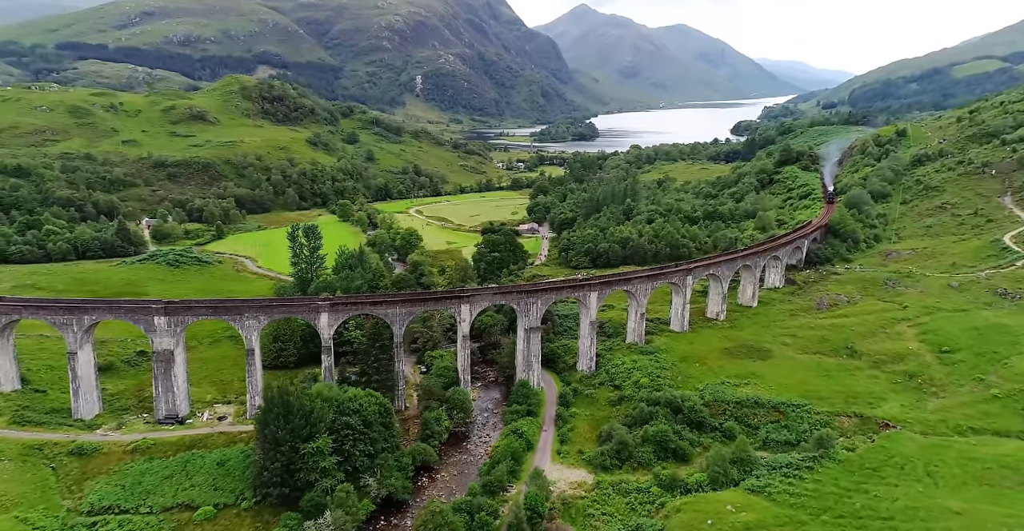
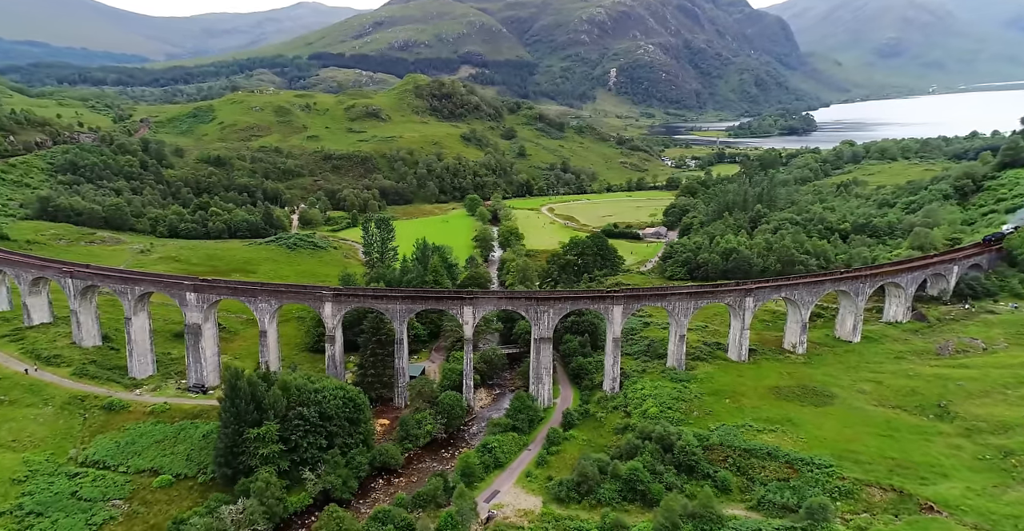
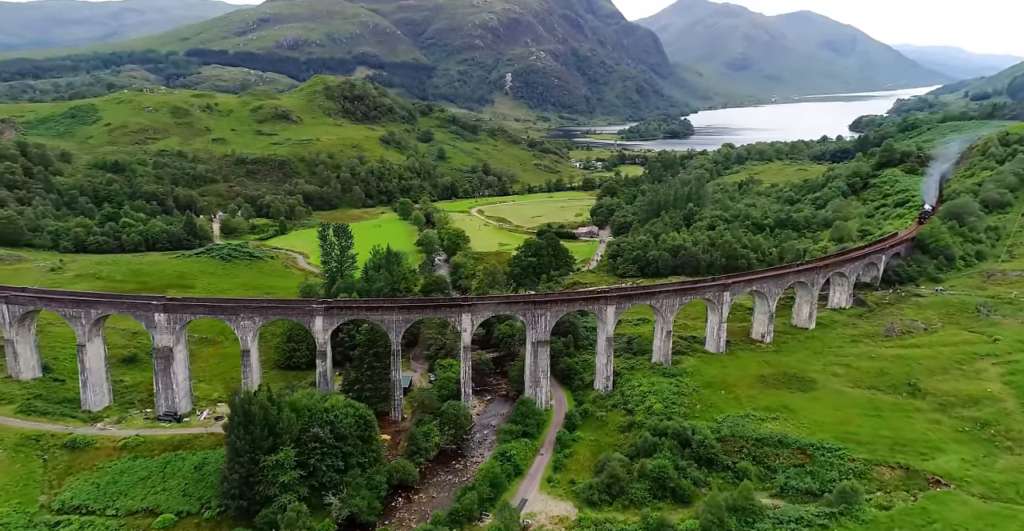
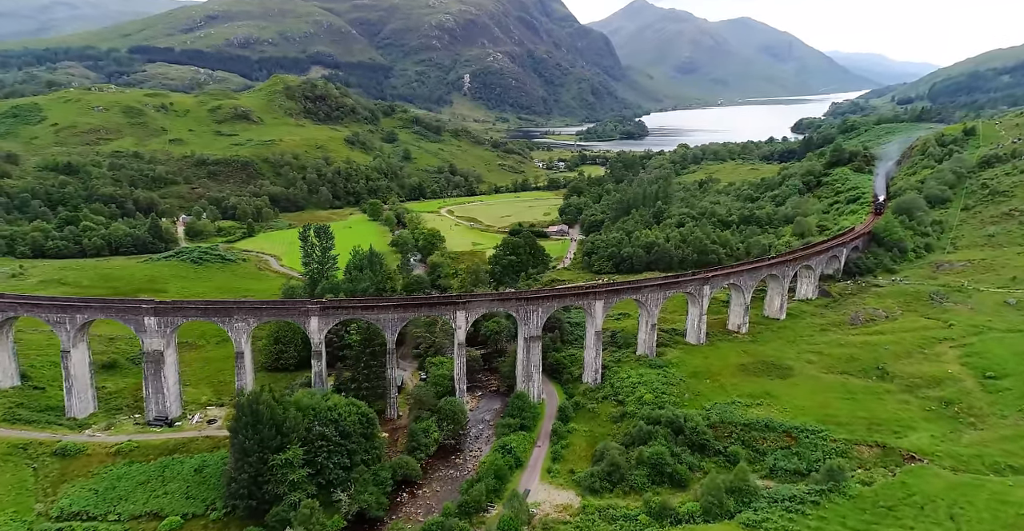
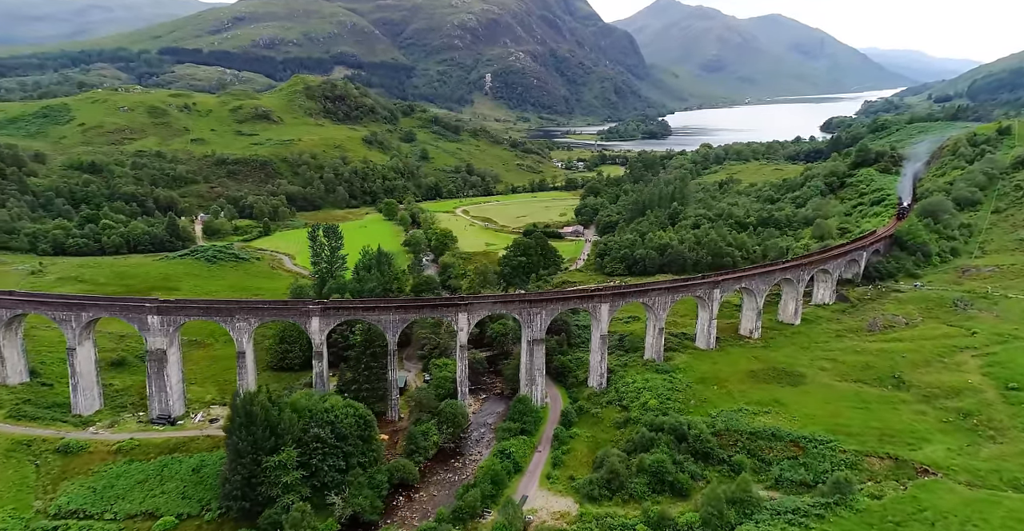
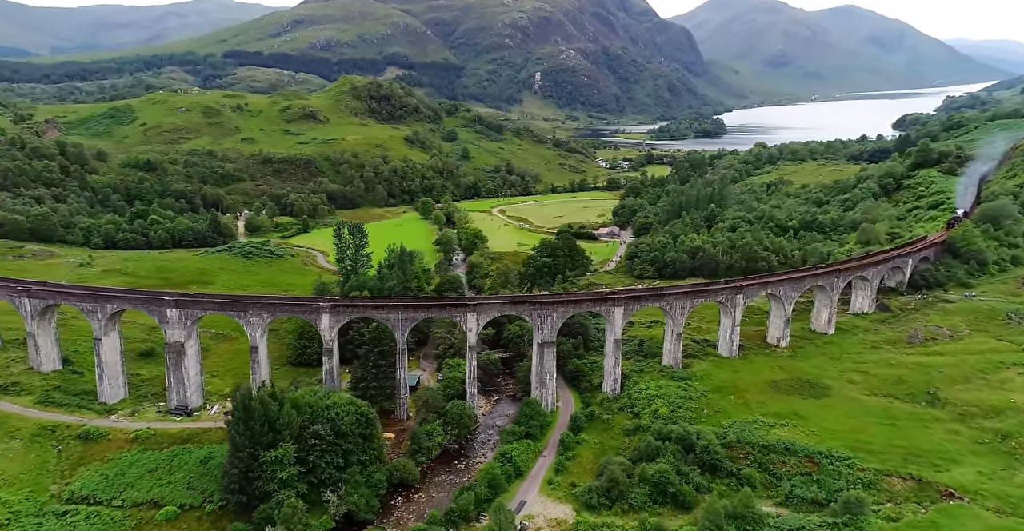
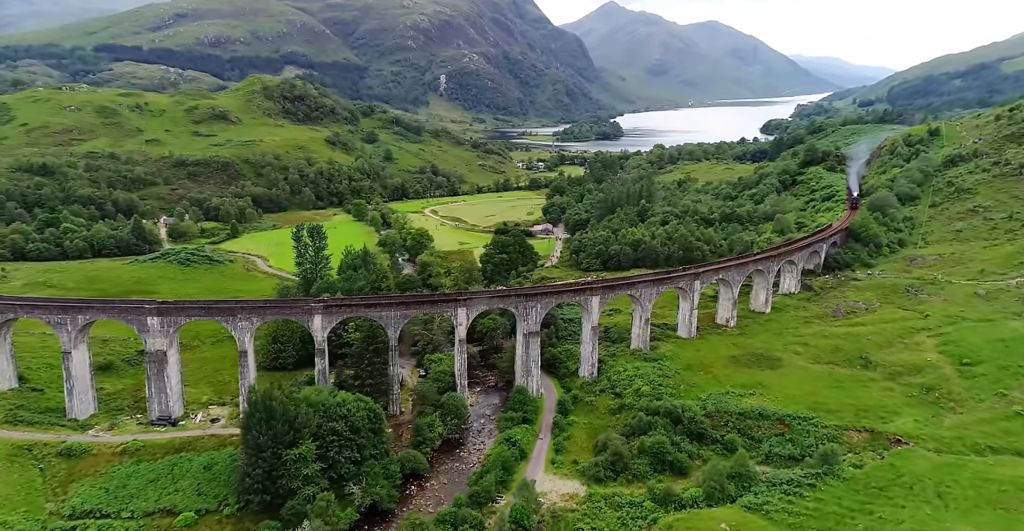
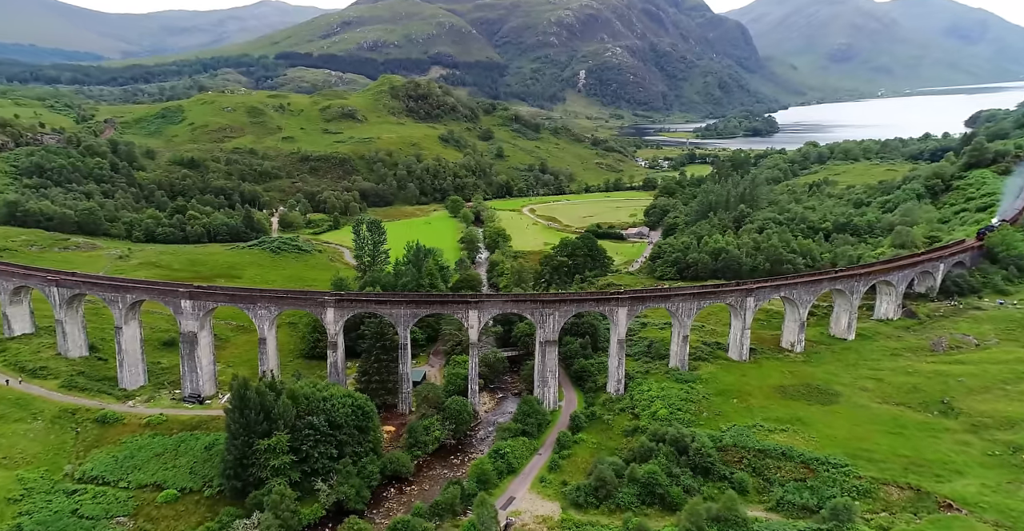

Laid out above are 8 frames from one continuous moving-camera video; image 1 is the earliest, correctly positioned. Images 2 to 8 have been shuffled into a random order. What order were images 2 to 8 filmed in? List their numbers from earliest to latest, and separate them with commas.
7, 4, 5, 3, 6, 8, 2
